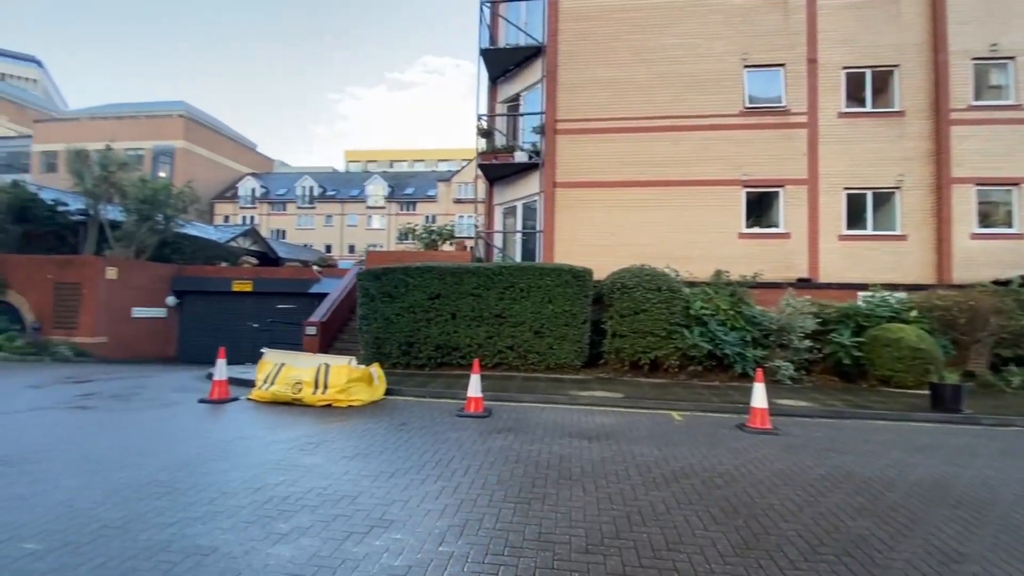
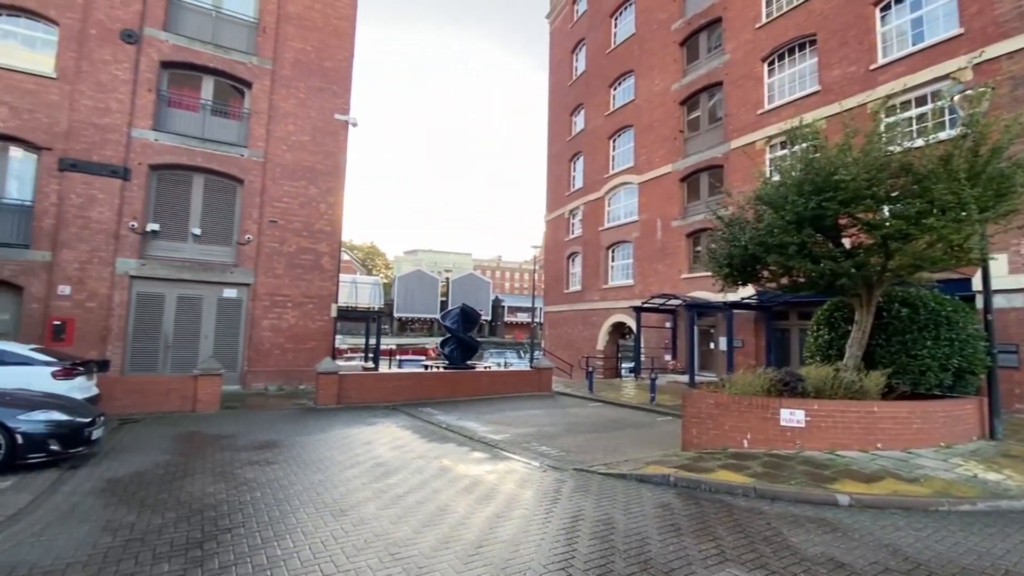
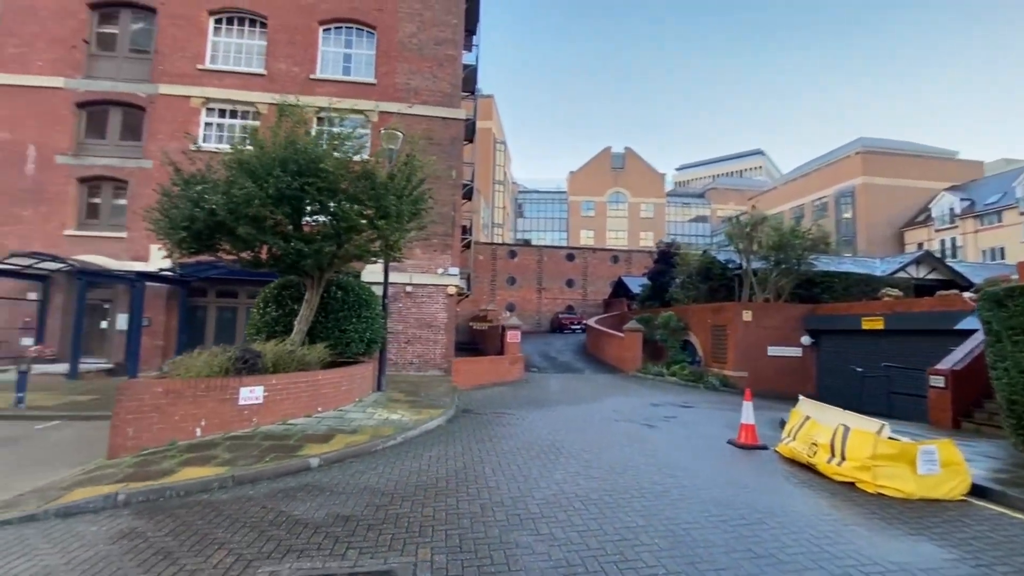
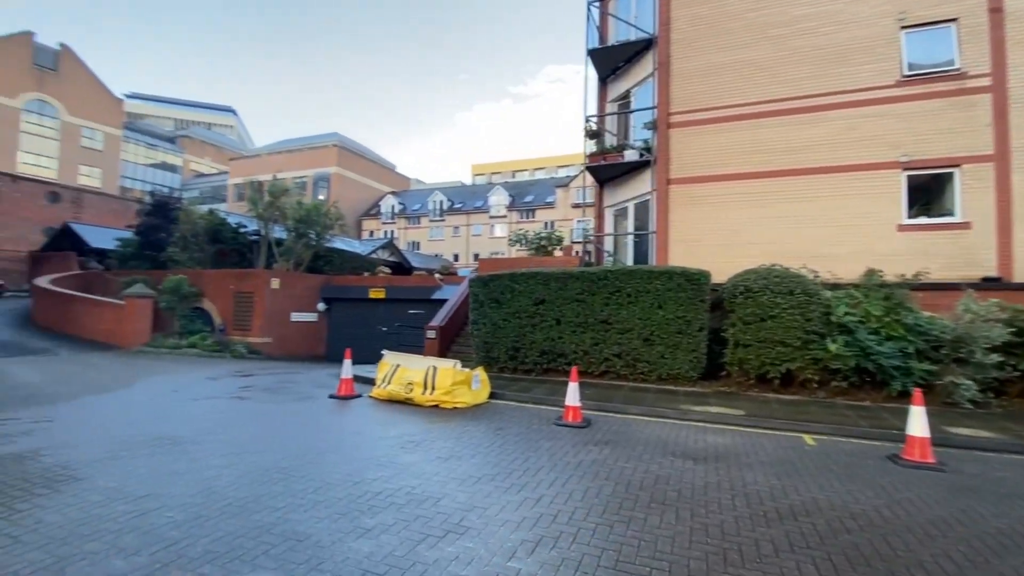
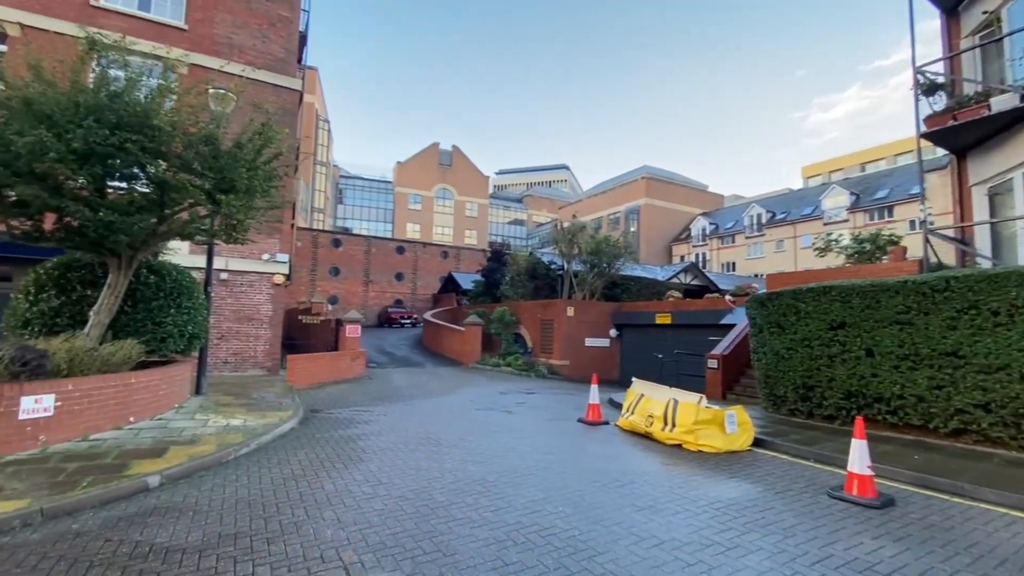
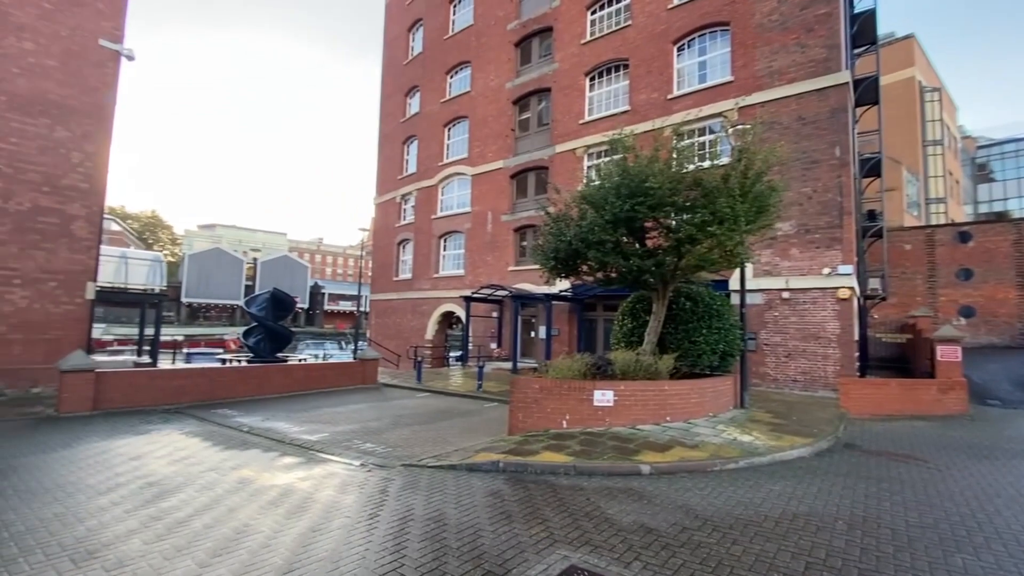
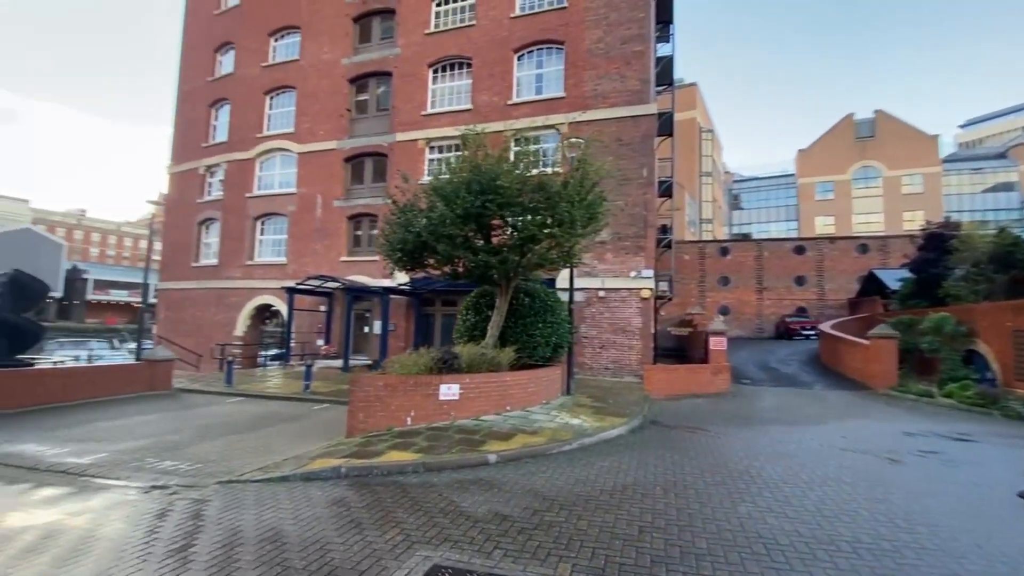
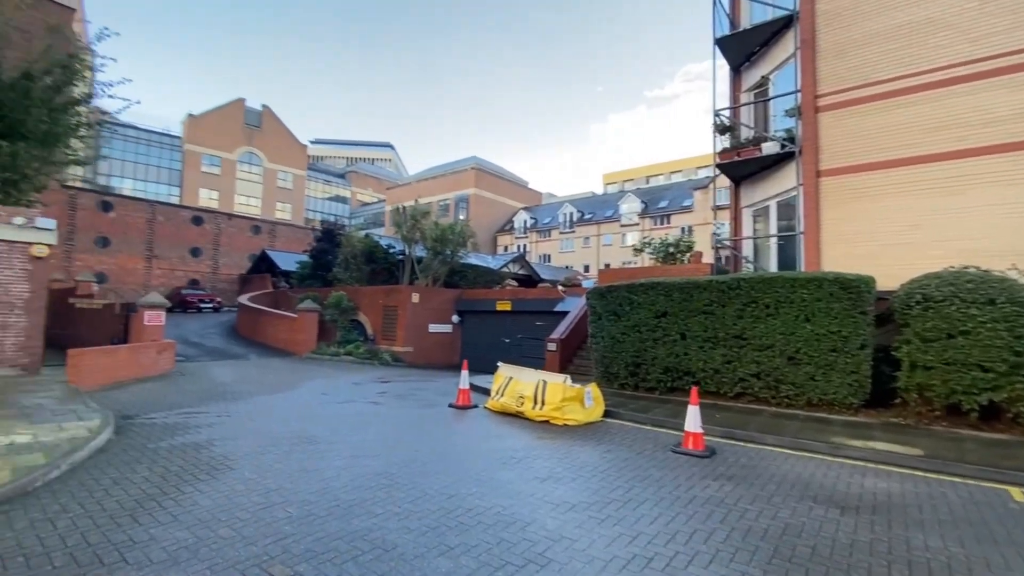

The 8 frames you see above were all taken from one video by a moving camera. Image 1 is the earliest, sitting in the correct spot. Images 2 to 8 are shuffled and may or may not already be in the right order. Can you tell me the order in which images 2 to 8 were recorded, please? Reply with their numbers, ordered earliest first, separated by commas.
4, 8, 5, 3, 7, 6, 2
